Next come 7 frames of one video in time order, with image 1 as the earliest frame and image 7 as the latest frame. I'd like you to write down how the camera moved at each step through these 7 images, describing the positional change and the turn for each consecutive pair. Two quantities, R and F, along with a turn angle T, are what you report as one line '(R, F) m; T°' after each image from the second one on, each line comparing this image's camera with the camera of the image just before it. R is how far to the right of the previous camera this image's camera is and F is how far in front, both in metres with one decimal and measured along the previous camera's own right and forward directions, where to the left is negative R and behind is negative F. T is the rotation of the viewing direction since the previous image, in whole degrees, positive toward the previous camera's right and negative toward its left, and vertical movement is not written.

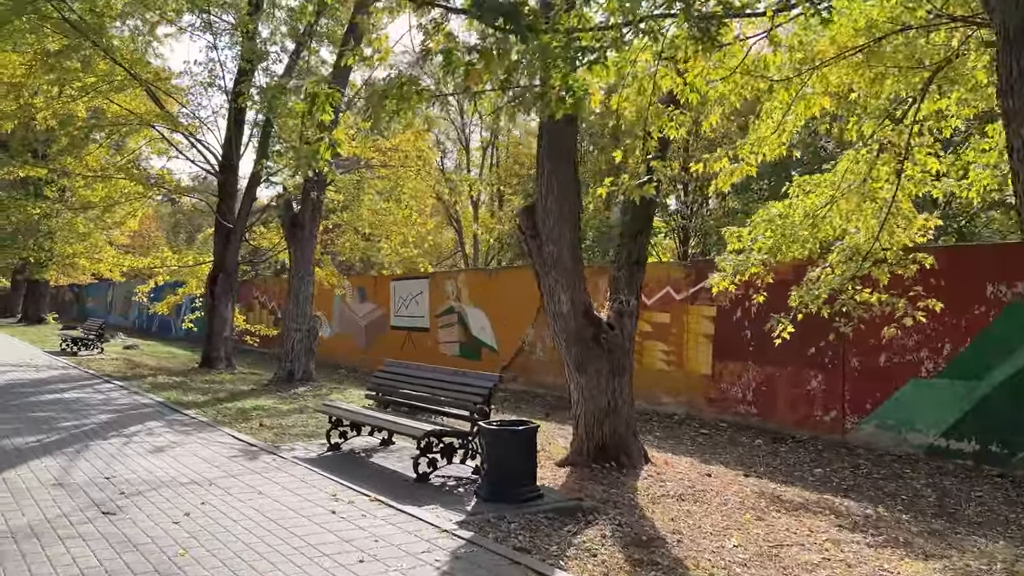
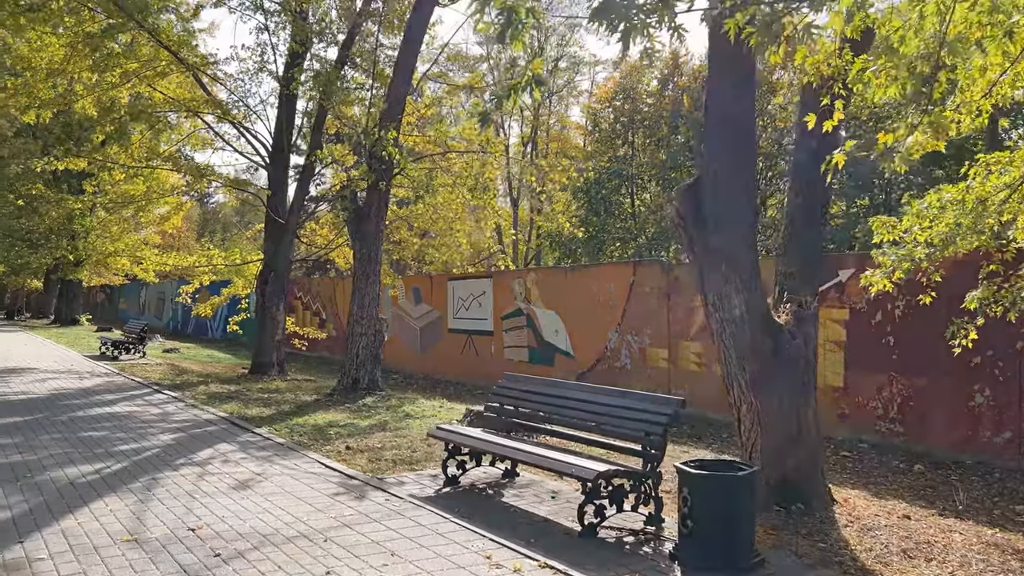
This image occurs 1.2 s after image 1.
(-0.9, +1.2) m; -2°
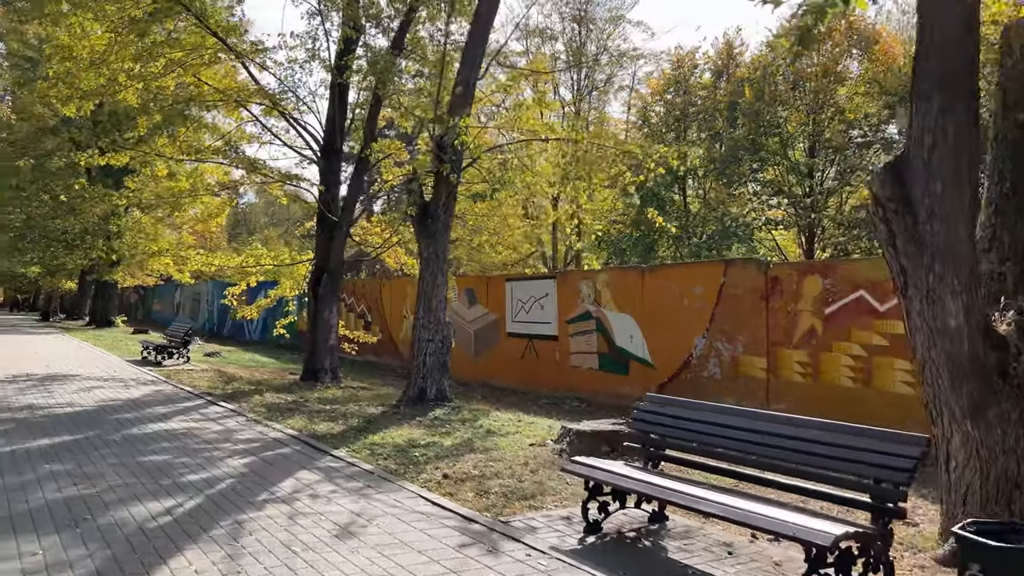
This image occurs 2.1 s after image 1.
(-0.7, +1.0) m; -2°
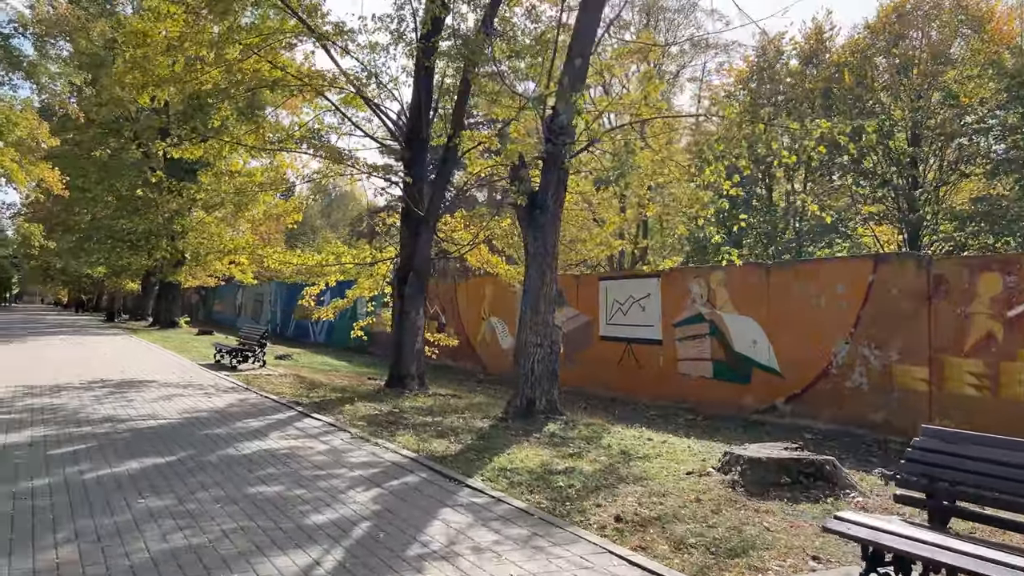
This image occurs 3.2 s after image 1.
(-0.8, +1.1) m; -3°
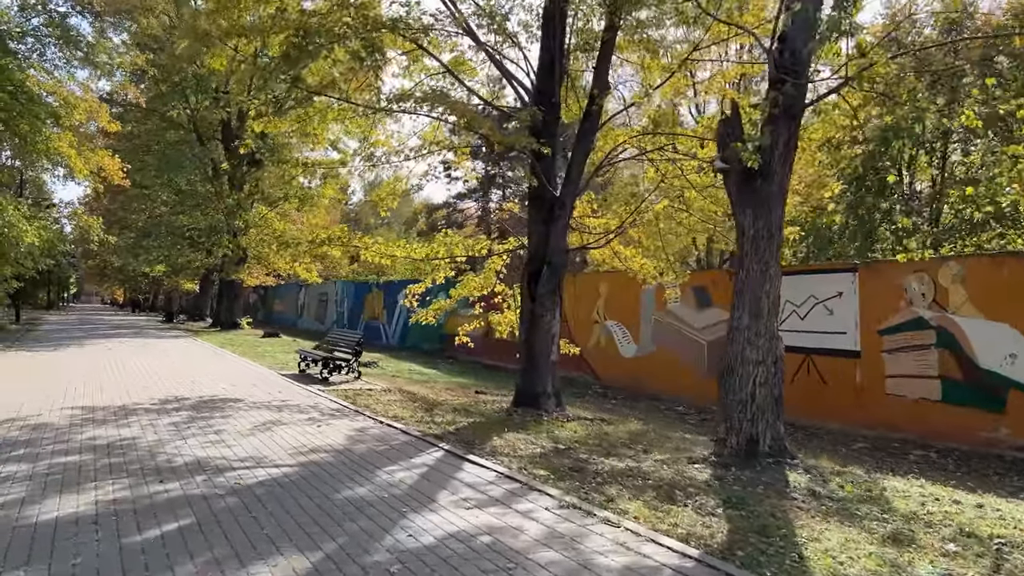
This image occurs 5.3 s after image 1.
(-1.5, +2.3) m; -3°
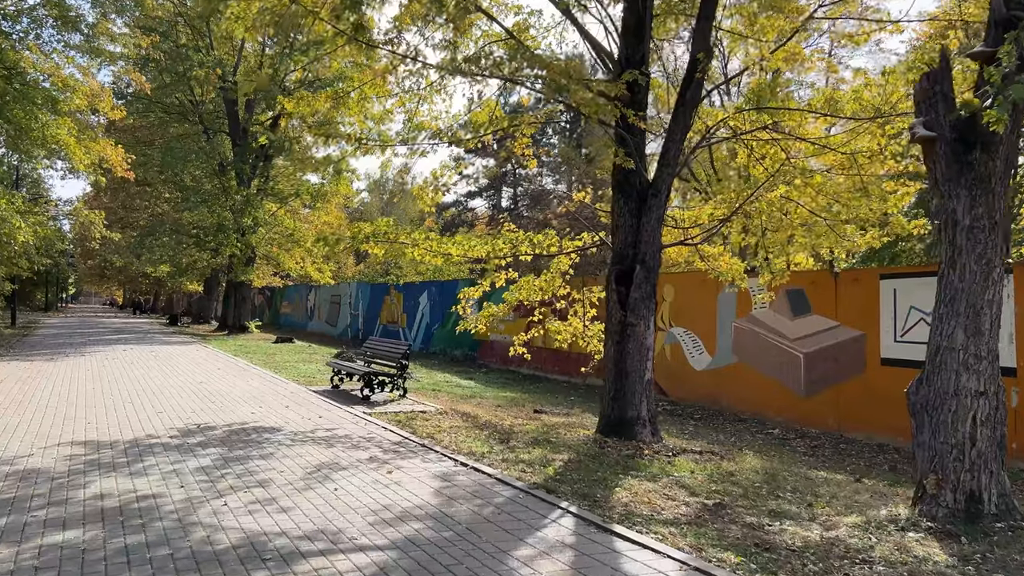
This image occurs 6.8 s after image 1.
(-0.9, +1.7) m; 0°
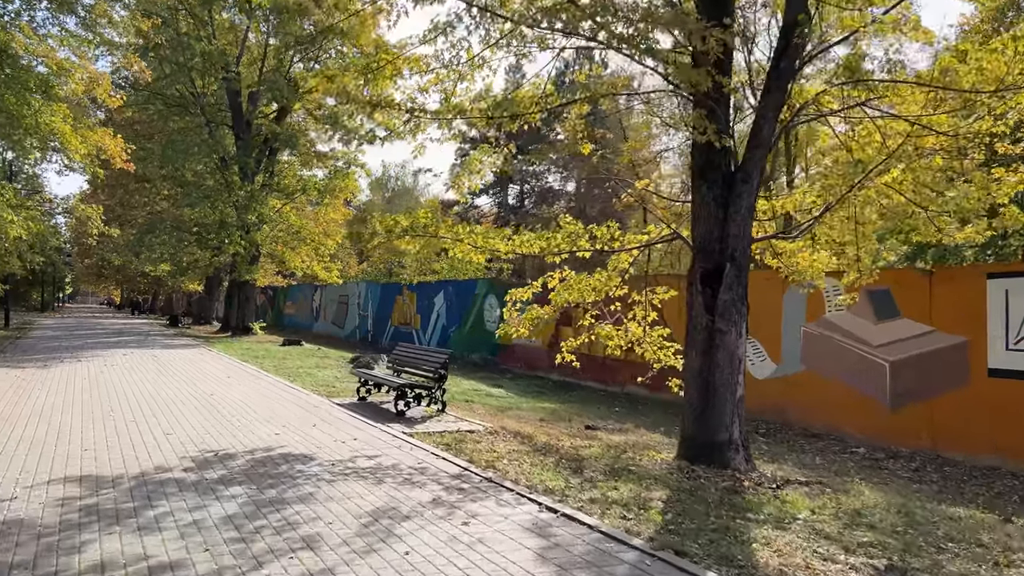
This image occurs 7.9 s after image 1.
(-0.6, +1.2) m; 0°
